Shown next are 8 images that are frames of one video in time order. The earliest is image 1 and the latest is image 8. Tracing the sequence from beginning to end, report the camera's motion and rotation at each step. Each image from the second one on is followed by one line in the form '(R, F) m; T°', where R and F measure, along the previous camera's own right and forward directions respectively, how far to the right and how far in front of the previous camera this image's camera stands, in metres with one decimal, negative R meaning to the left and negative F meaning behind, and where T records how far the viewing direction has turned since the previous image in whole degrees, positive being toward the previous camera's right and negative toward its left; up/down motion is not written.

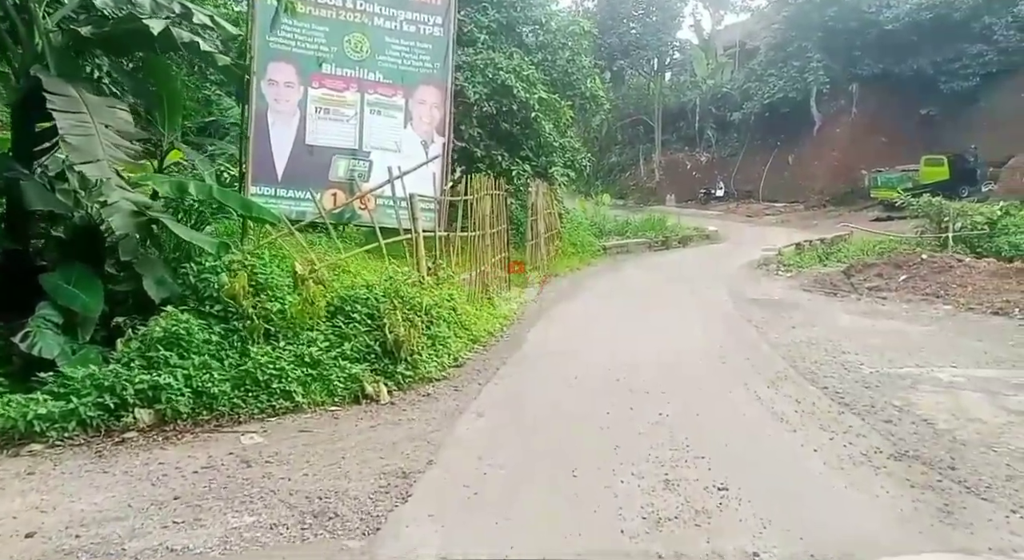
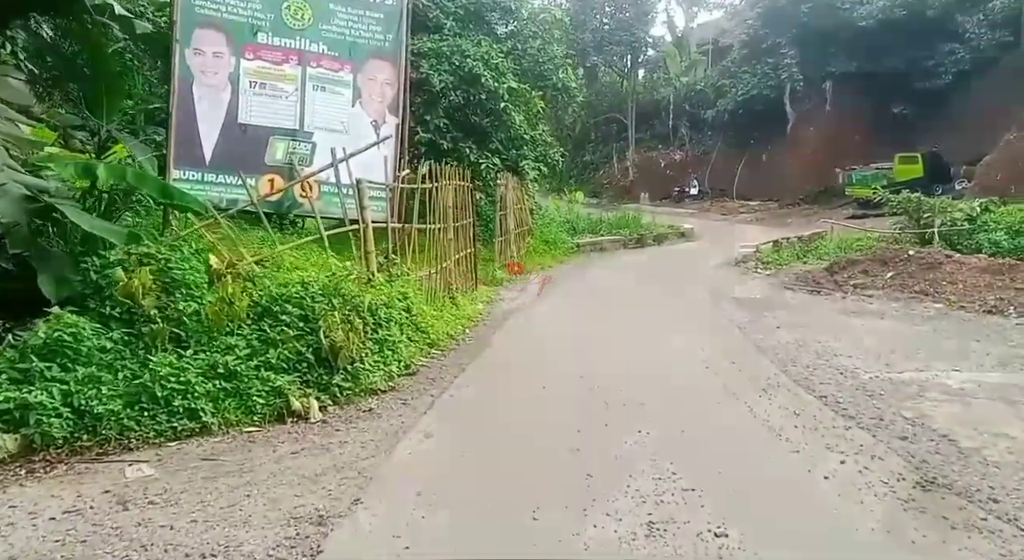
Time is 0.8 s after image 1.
(+0.1, +0.8) m; +2°
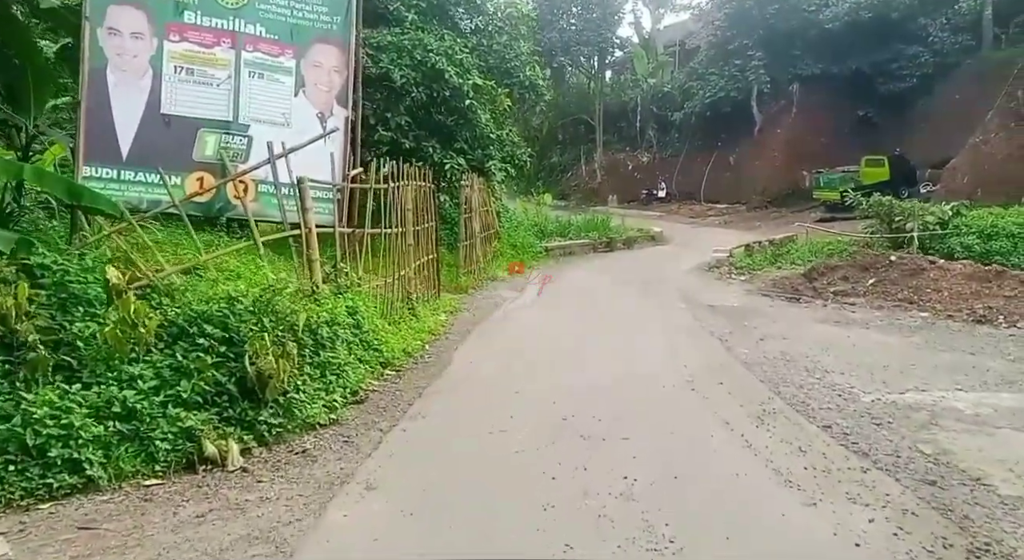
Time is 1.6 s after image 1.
(0.0, +0.7) m; +2°
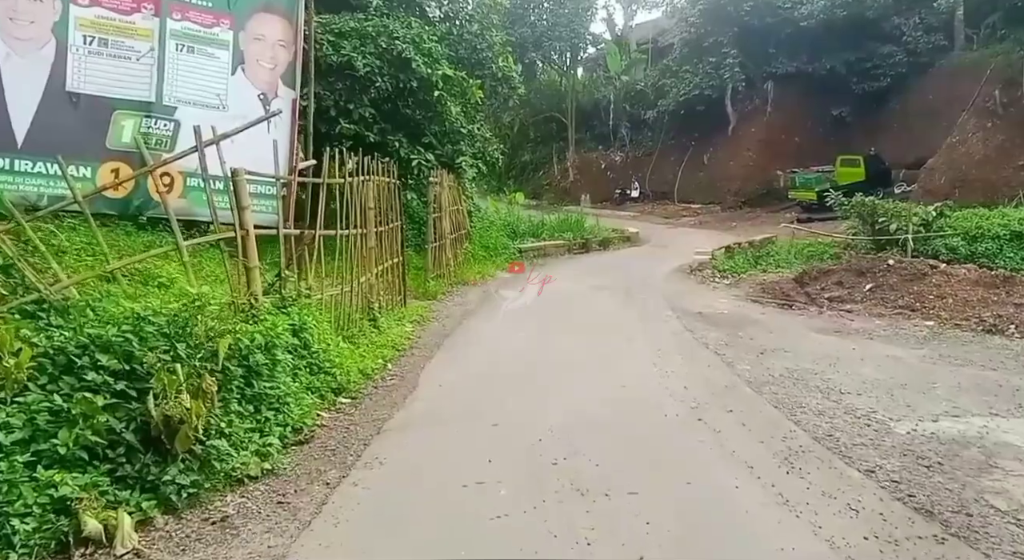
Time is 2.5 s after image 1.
(0.0, +0.9) m; +2°
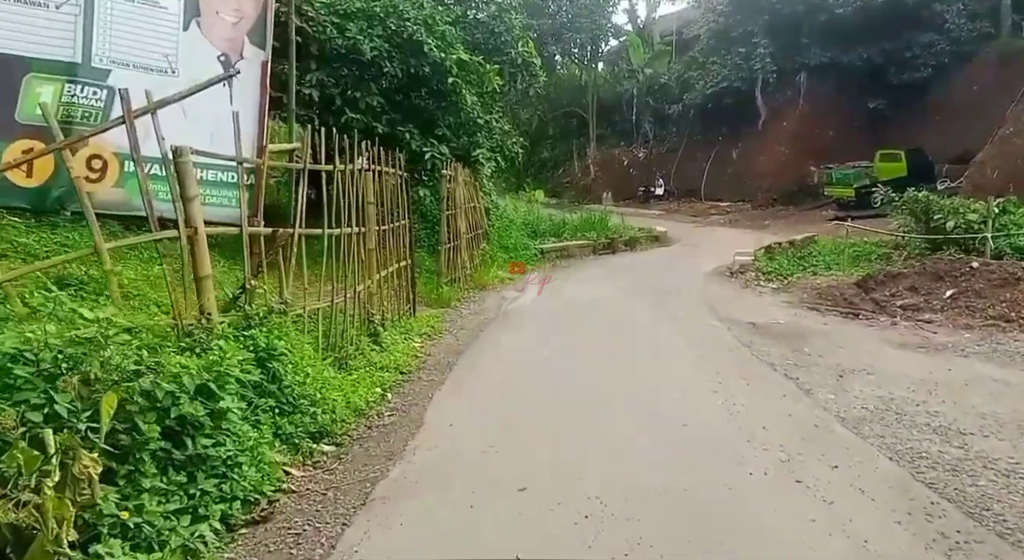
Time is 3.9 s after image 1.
(-0.1, +1.3) m; -1°
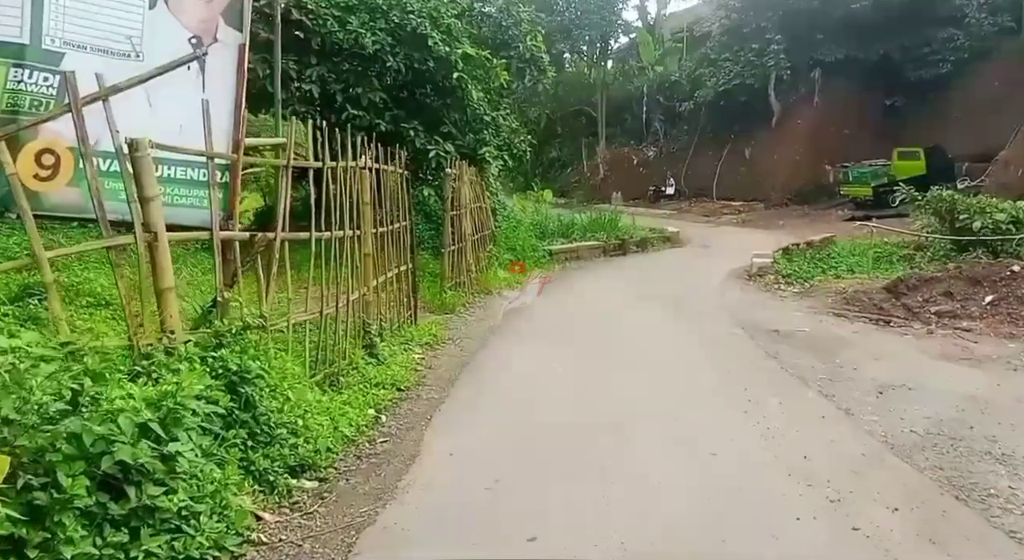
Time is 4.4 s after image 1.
(0.0, +0.5) m; -1°
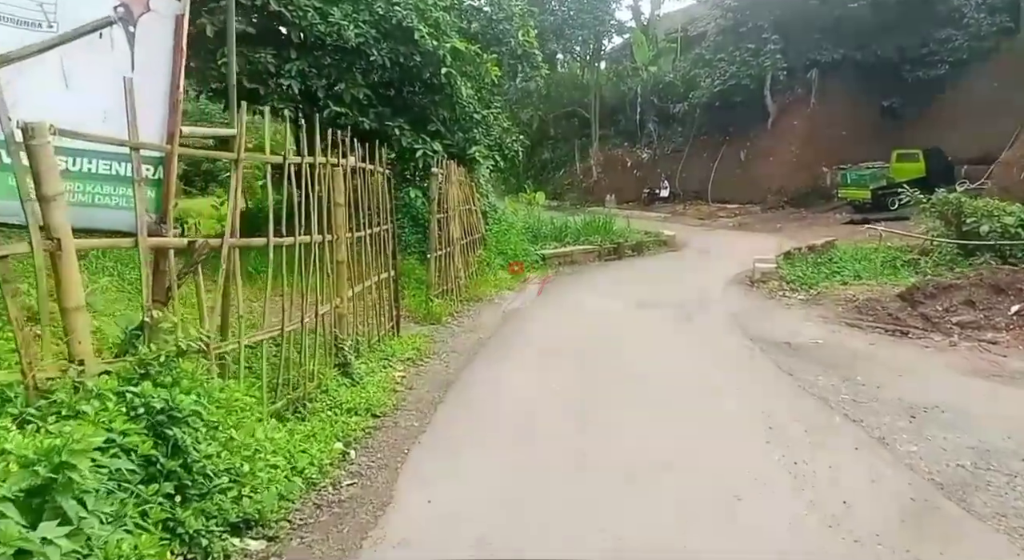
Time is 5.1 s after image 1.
(0.0, +0.6) m; +1°
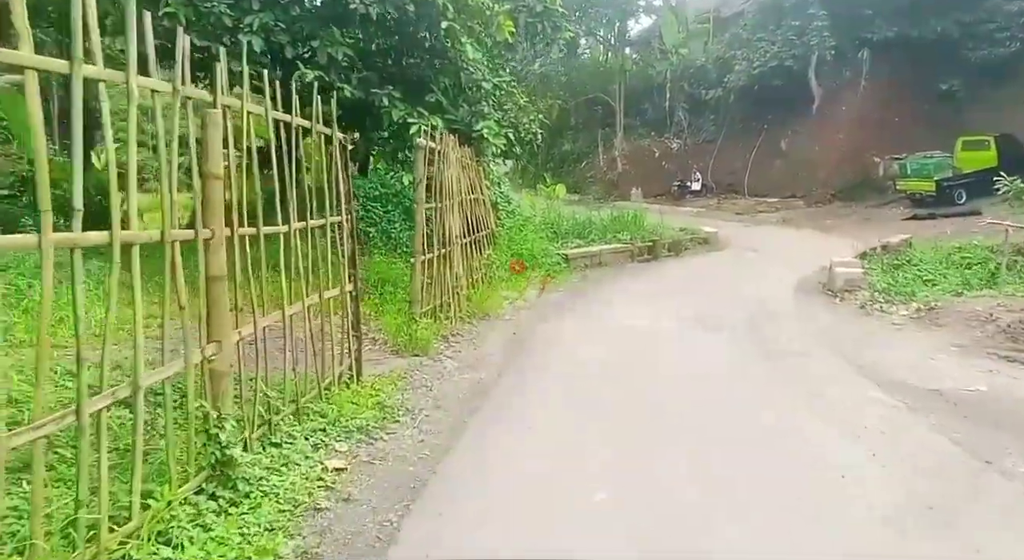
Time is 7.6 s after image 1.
(0.0, +2.5) m; -1°
